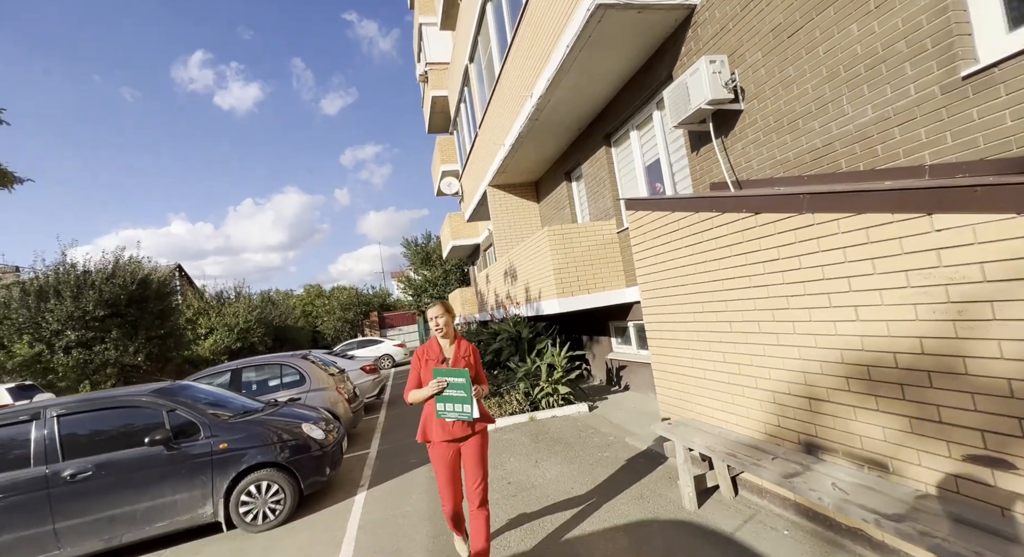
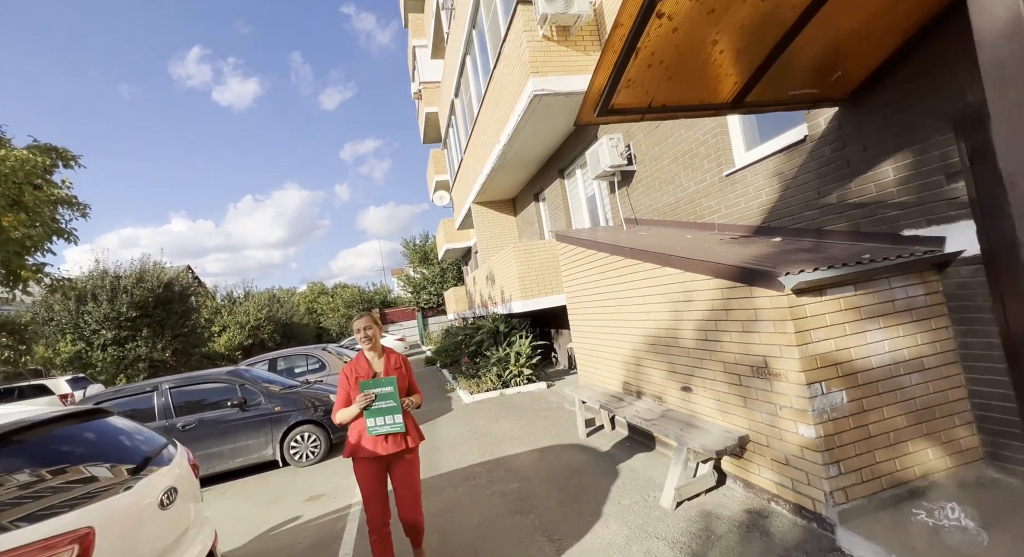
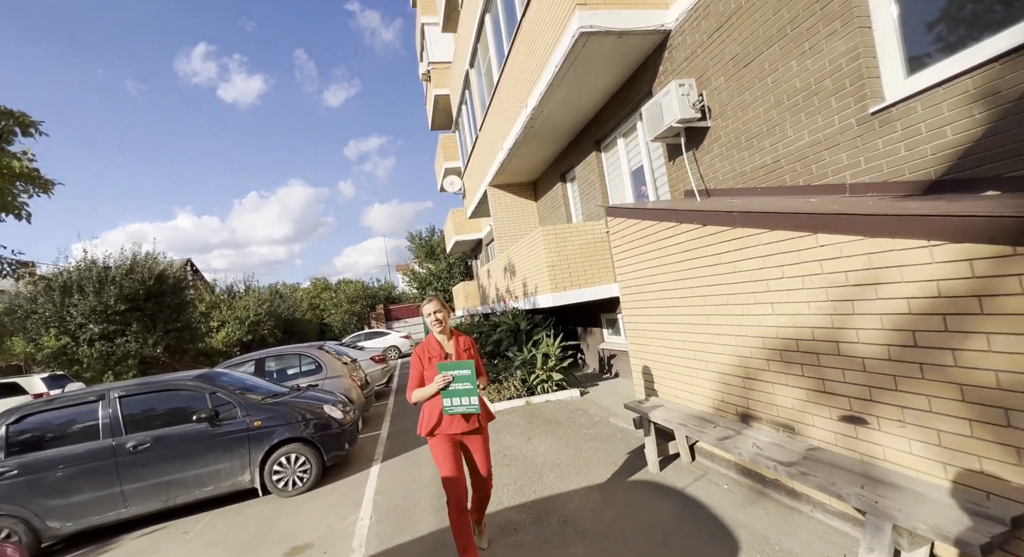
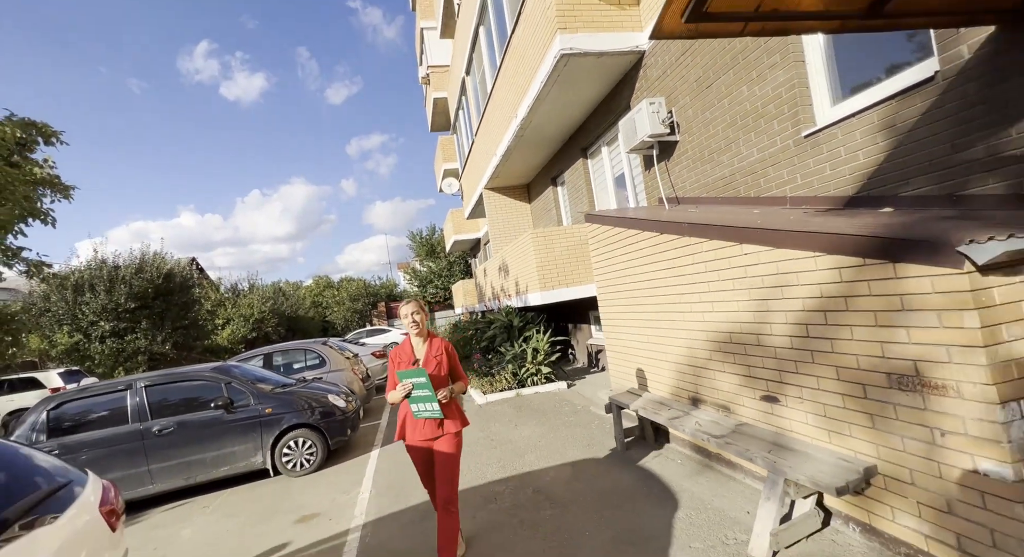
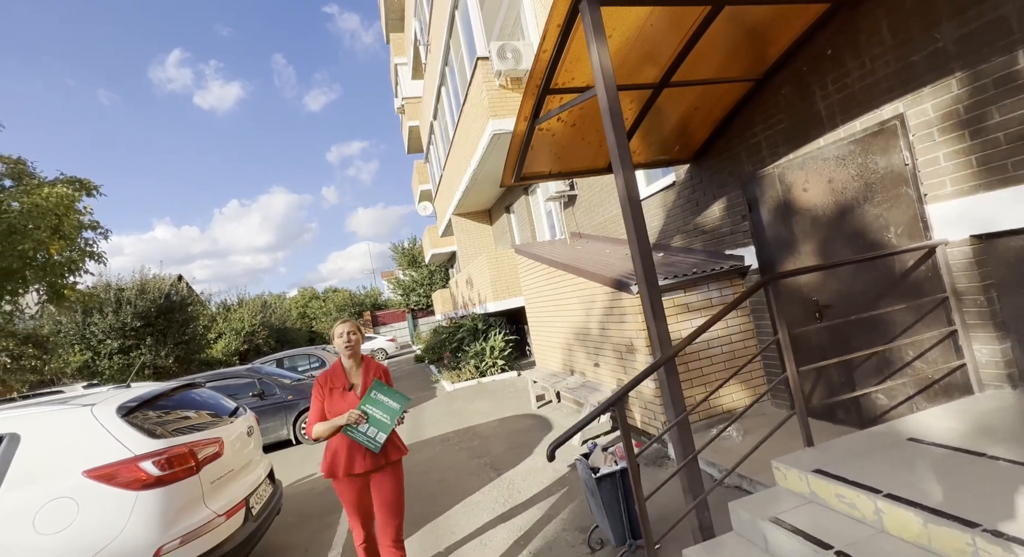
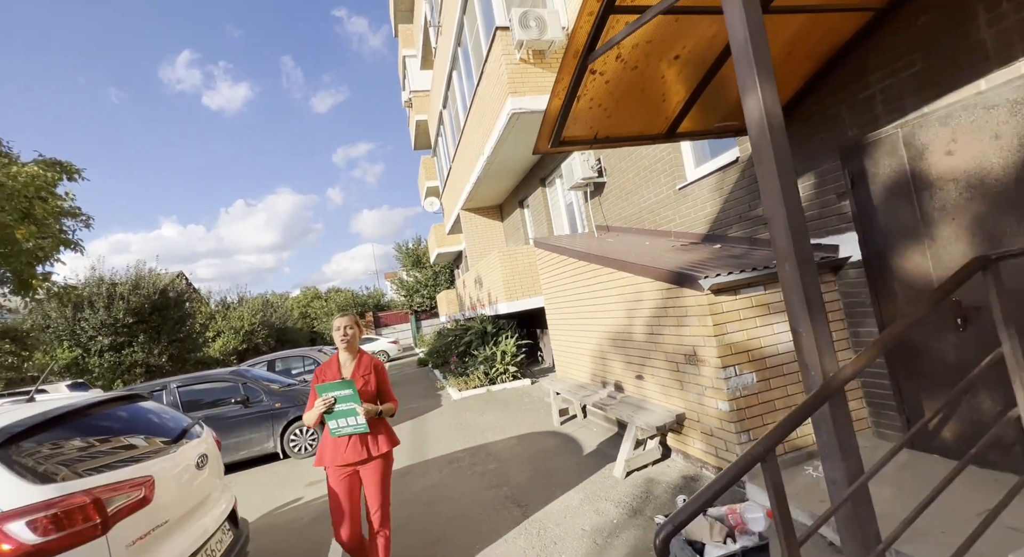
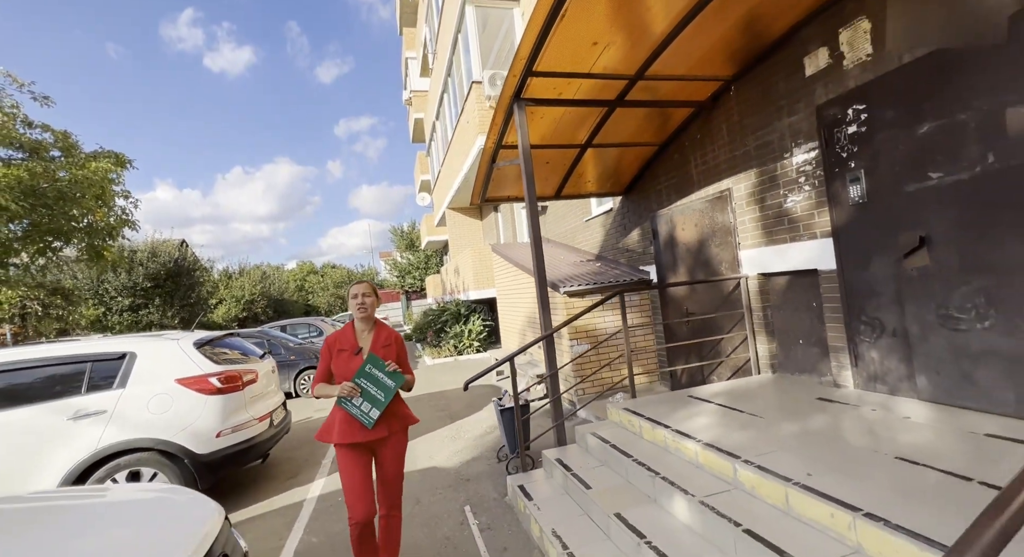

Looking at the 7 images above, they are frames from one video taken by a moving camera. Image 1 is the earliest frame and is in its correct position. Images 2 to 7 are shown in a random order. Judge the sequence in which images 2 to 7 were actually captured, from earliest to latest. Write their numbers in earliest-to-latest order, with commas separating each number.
3, 4, 2, 6, 5, 7
